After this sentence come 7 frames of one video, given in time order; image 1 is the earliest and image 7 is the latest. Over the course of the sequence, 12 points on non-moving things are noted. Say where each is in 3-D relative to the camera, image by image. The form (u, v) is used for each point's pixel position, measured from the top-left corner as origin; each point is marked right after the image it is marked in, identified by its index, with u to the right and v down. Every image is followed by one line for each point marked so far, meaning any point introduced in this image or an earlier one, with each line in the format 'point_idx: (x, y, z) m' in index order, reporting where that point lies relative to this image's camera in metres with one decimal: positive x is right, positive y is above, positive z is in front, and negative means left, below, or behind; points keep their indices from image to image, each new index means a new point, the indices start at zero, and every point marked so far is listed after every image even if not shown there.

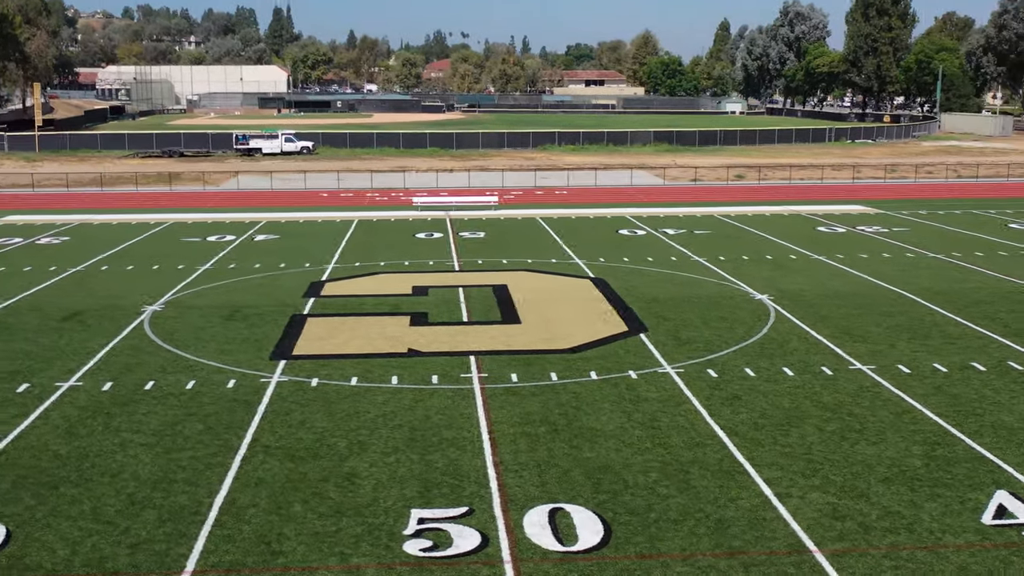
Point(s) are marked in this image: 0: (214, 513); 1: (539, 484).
0: (-2.8, -2.2, +10.9) m
1: (+0.3, -2.0, +11.7) m
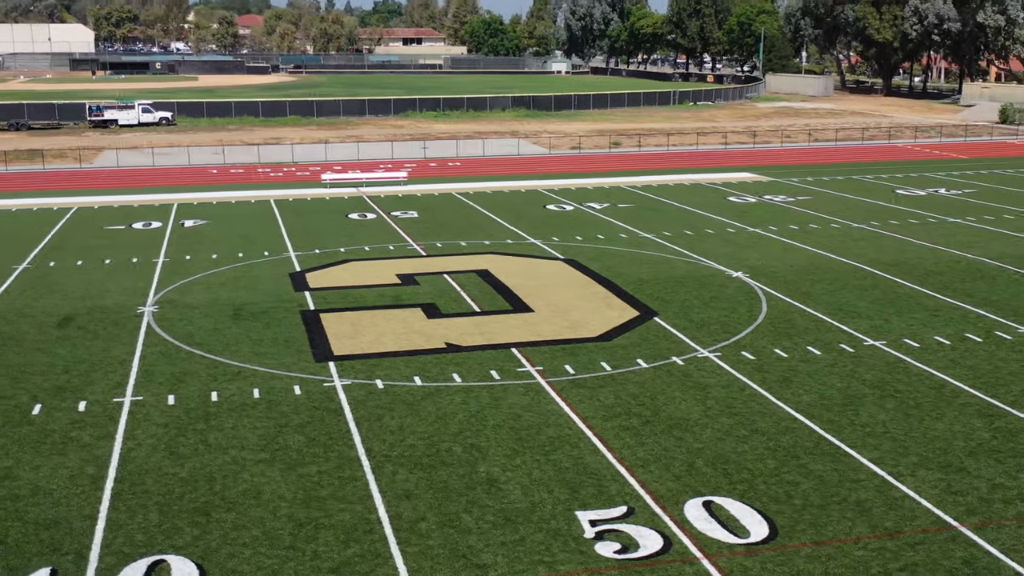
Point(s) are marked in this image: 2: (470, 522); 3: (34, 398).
0: (-1.2, -2.4, +11.1) m
1: (+1.8, -2.1, +12.4) m
2: (-0.4, -2.3, +11.3) m
3: (-6.2, -1.4, +14.8) m
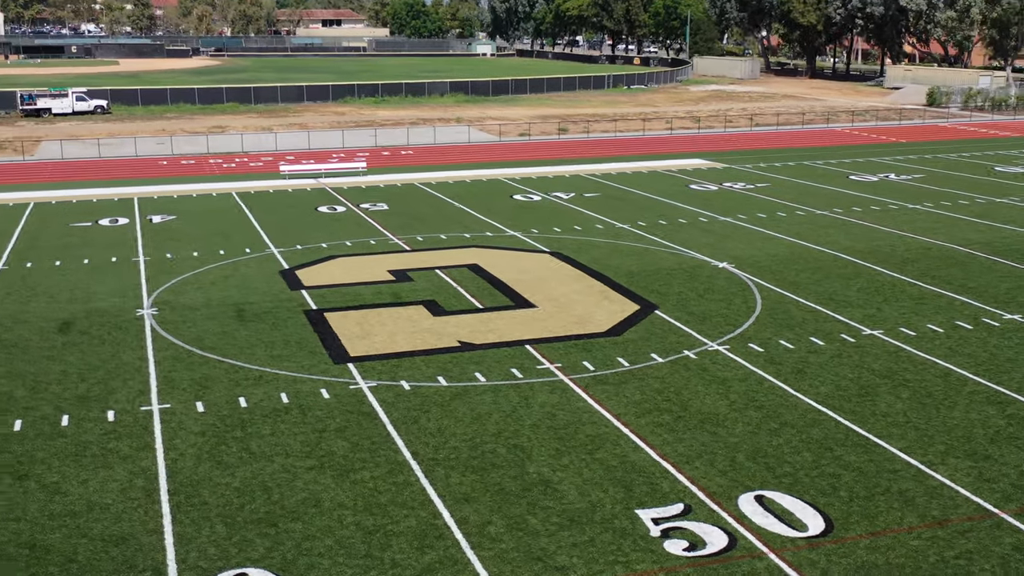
0: (-0.5, -2.5, +11.3) m
1: (+2.4, -2.1, +12.8) m
2: (+0.2, -2.4, +11.5) m
3: (-5.8, -1.6, +14.6) m
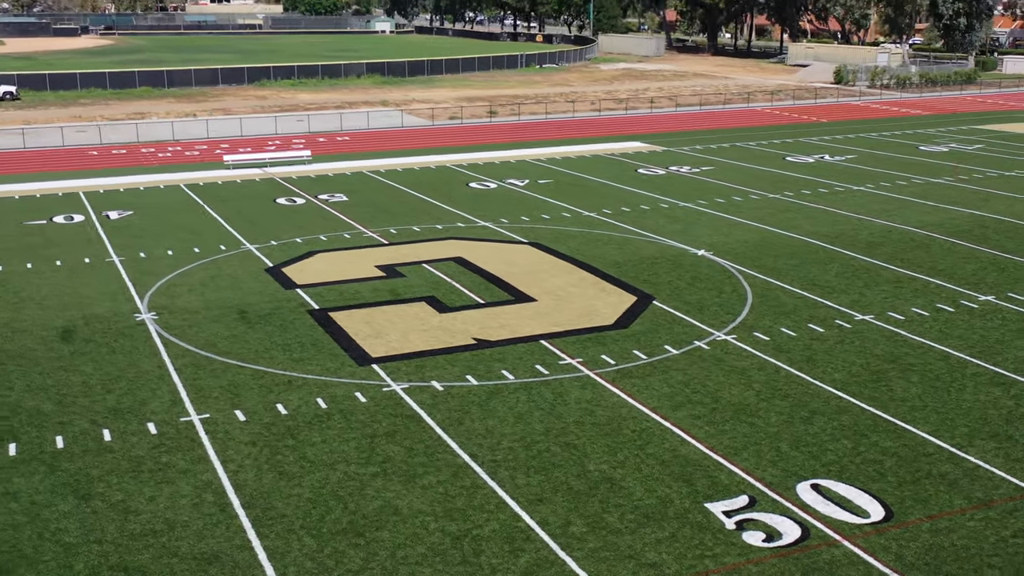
0: (+0.4, -2.5, +11.6) m
1: (+3.0, -2.1, +13.3) m
2: (+1.1, -2.5, +11.9) m
3: (-5.3, -1.7, +14.4) m
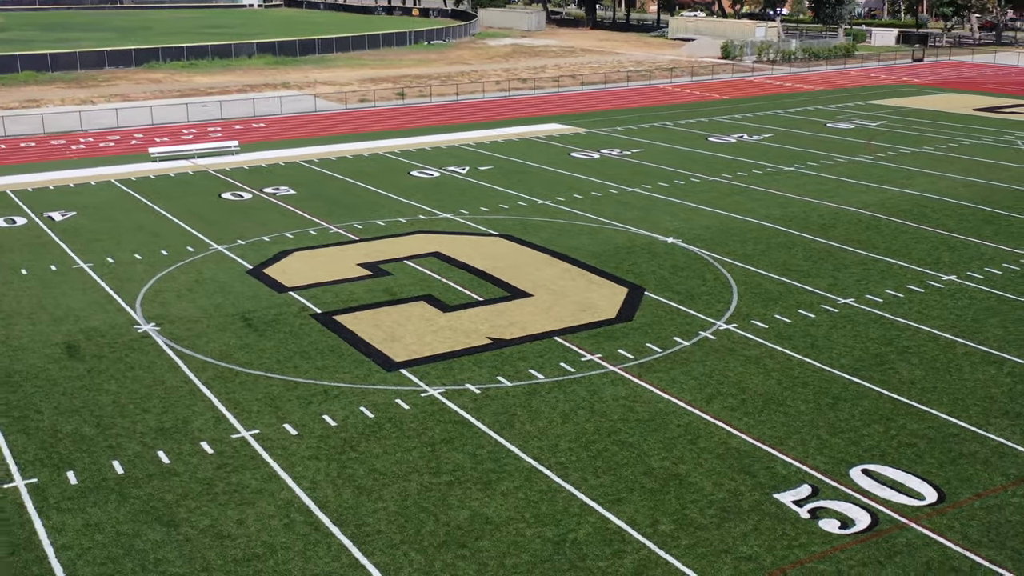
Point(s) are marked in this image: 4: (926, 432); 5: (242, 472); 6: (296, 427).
0: (+1.4, -2.7, +12.2) m
1: (+3.8, -2.1, +14.2) m
2: (+2.1, -2.5, +12.5) m
3: (-4.6, -2.0, +14.2) m
4: (+5.4, -1.9, +14.7) m
5: (-3.2, -2.2, +13.5) m
6: (-2.8, -1.8, +14.8) m
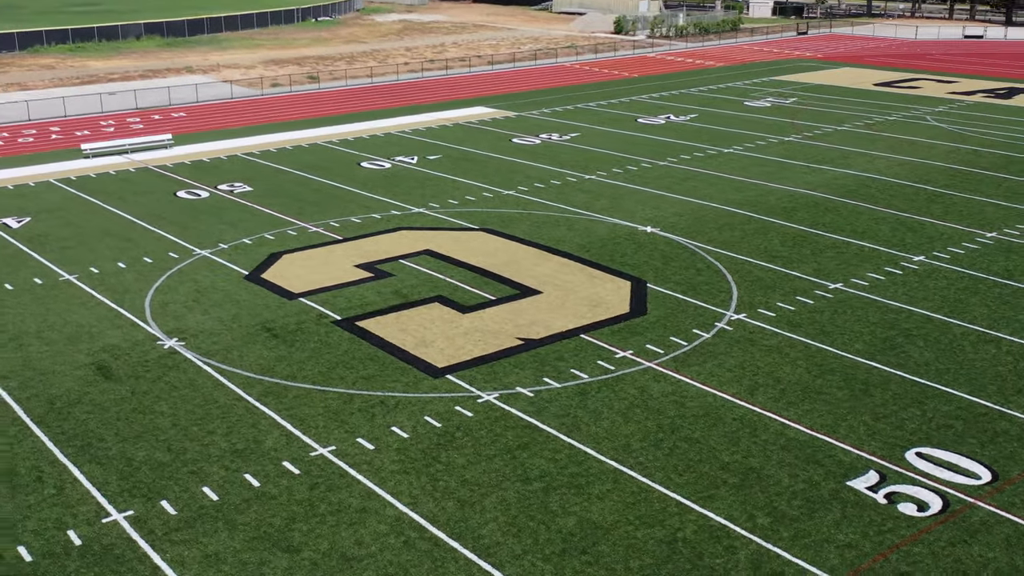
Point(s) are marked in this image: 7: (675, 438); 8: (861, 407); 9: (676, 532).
0: (+2.6, -2.8, +12.9) m
1: (+4.8, -2.0, +15.2) m
2: (+3.3, -2.6, +13.4) m
3: (-3.5, -2.3, +14.2) m
4: (+6.2, -1.8, +15.9) m
5: (-2.1, -2.4, +13.7) m
6: (-1.9, -2.0, +15.0) m
7: (+2.2, -2.0, +15.1) m
8: (+4.9, -1.7, +16.1) m
9: (+1.8, -2.8, +12.9) m
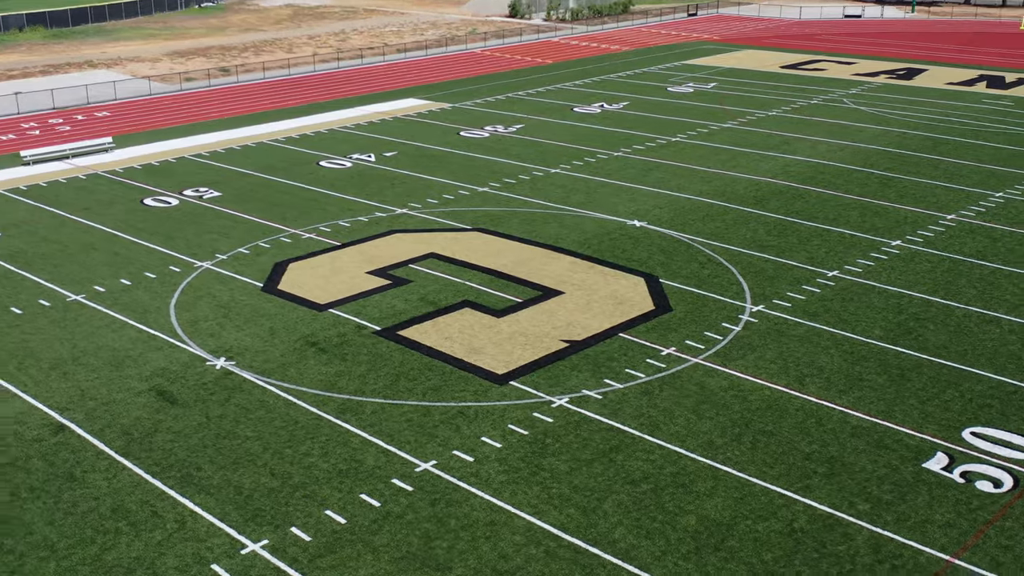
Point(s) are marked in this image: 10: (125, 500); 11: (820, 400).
0: (+4.1, -2.8, +13.9) m
1: (+6.0, -1.9, +16.4) m
2: (+4.7, -2.6, +14.4) m
3: (-2.1, -2.6, +14.4) m
4: (+7.3, -1.6, +17.3) m
5: (-0.7, -2.7, +14.1) m
6: (-0.6, -2.2, +15.3) m
7: (+3.4, -2.0, +16.0) m
8: (+6.0, -1.6, +17.3) m
9: (+3.4, -2.9, +13.7) m
10: (-4.8, -2.6, +14.2) m
11: (+4.6, -1.7, +17.1) m
